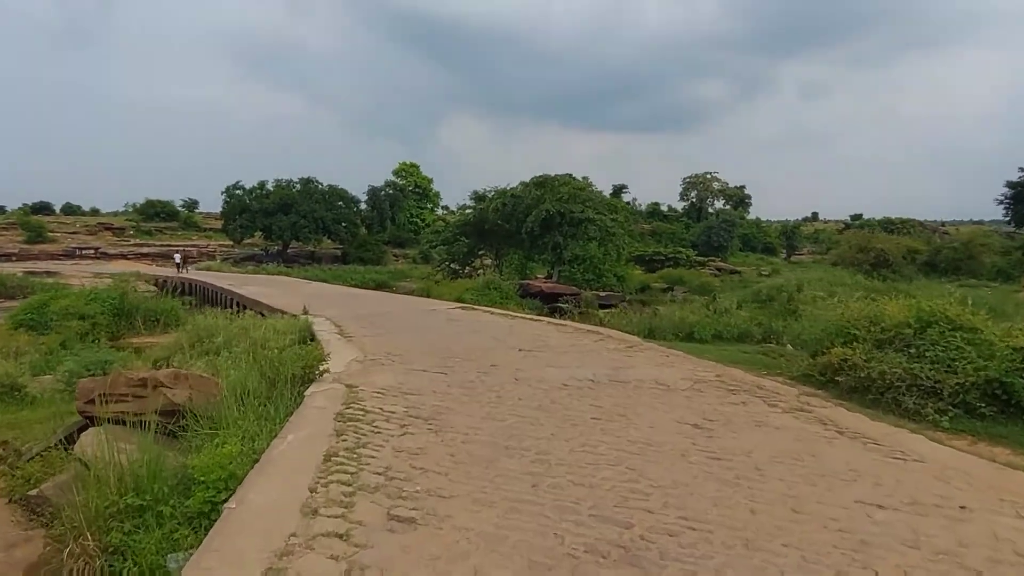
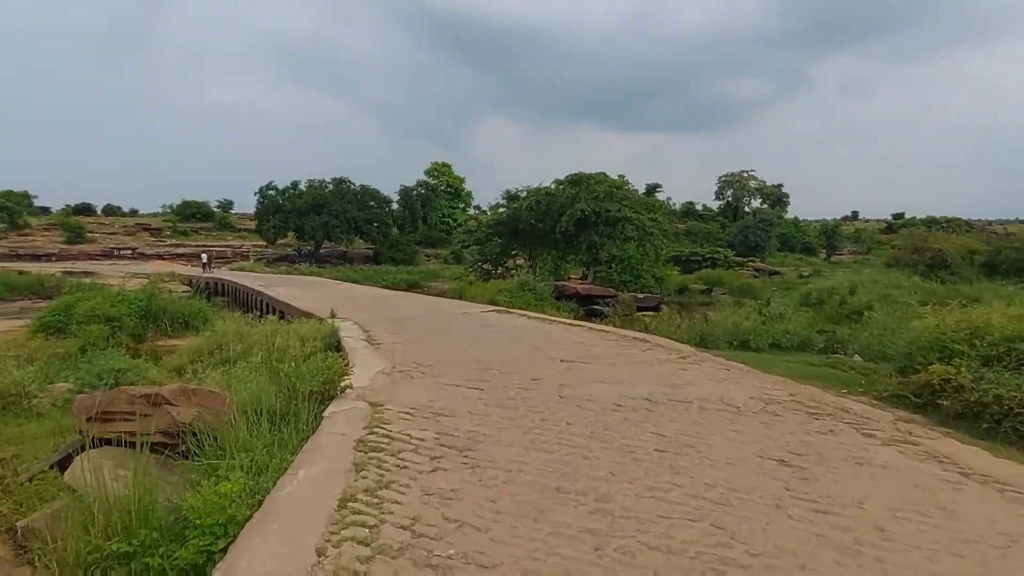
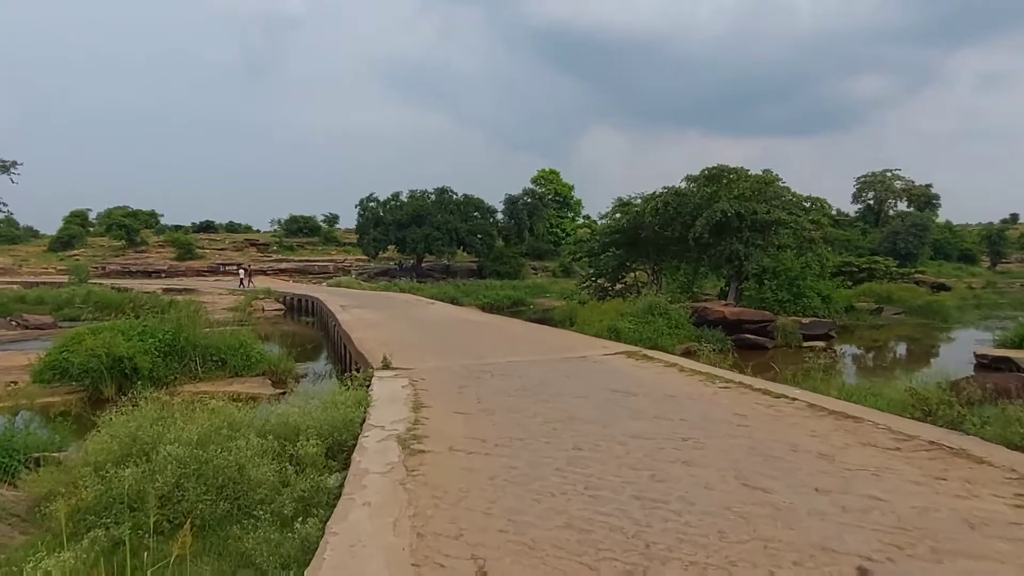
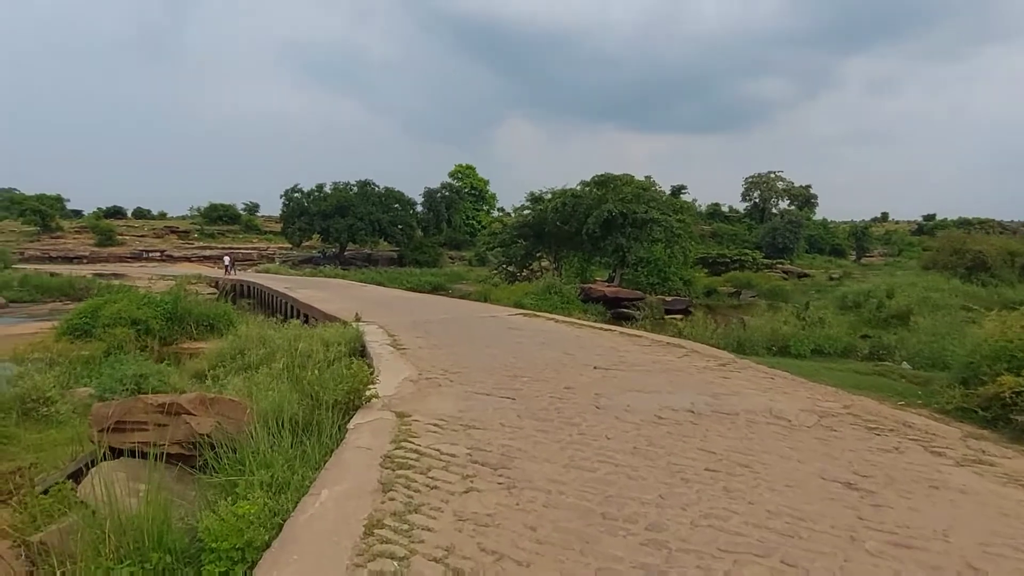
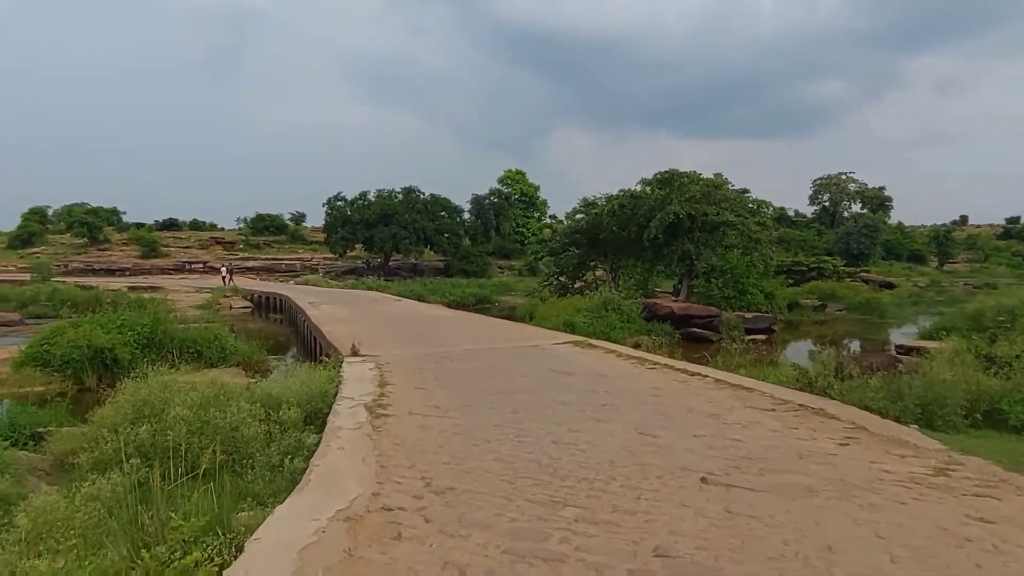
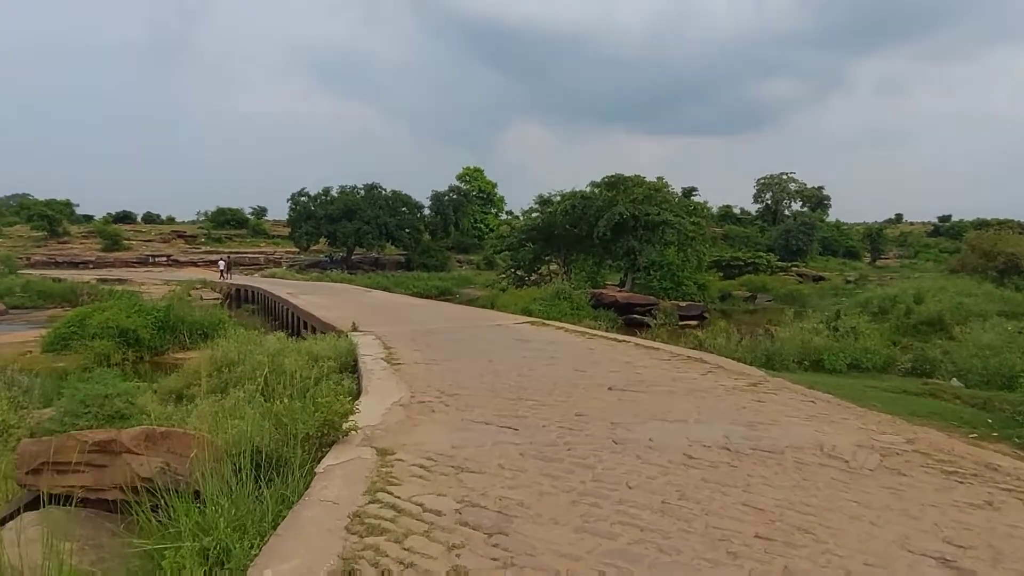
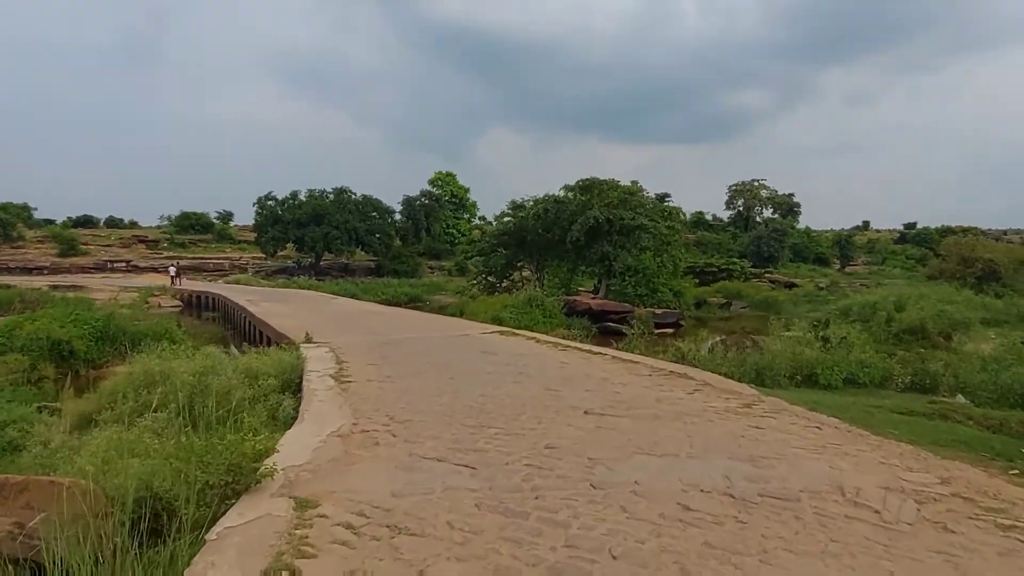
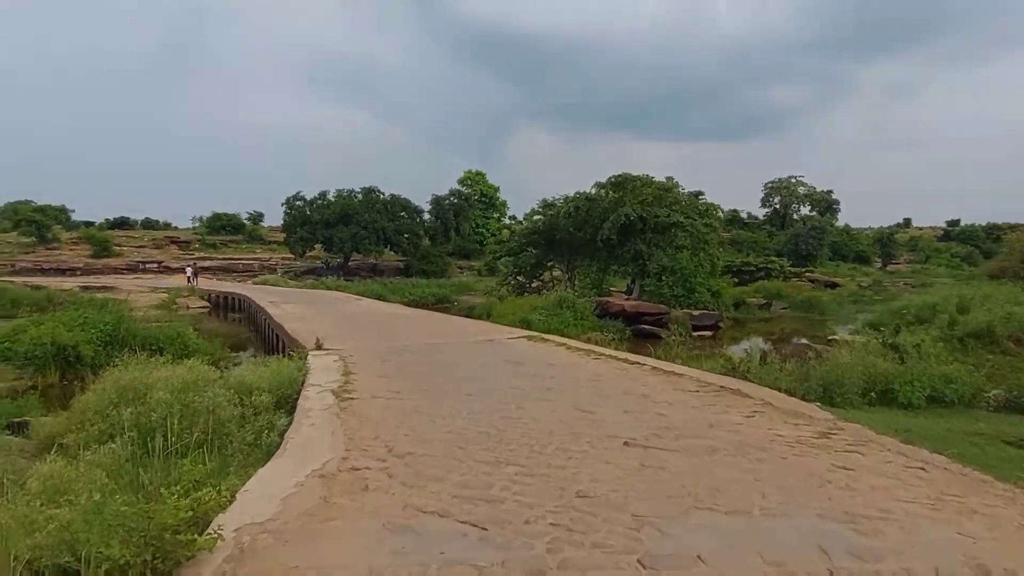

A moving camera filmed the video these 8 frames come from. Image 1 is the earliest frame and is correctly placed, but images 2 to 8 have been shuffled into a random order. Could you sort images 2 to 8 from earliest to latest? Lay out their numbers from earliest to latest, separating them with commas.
2, 4, 6, 7, 8, 5, 3
